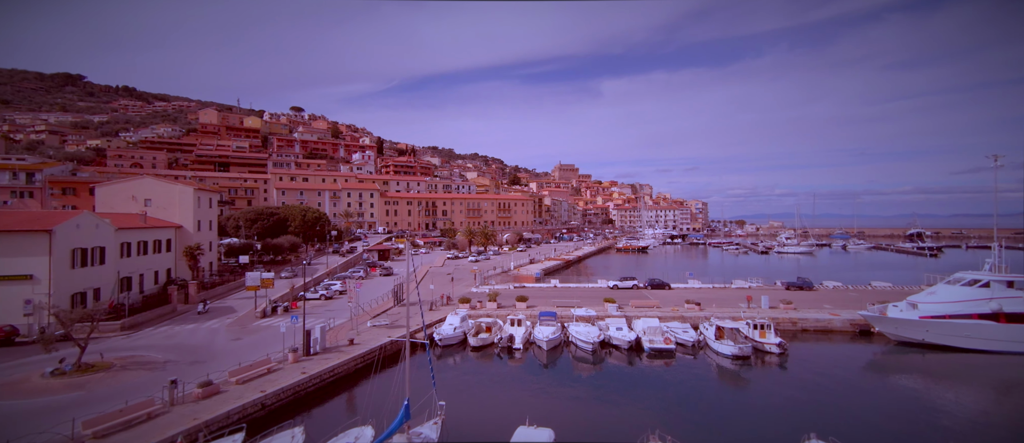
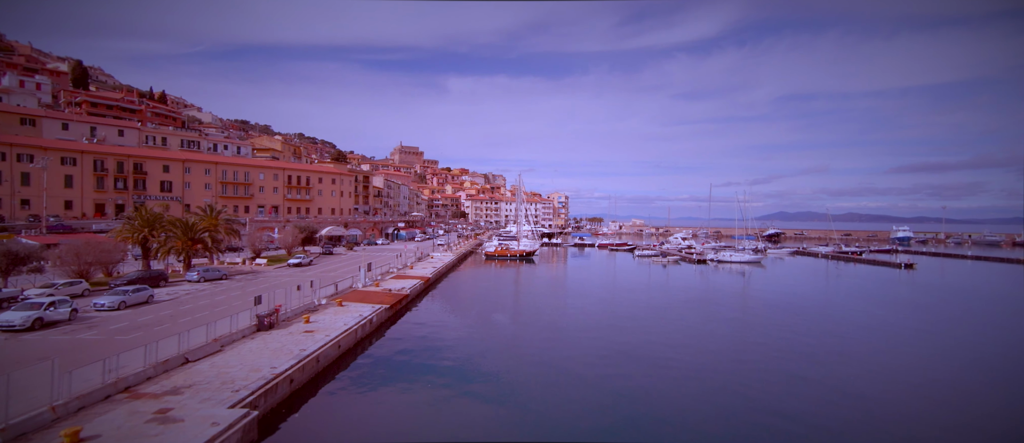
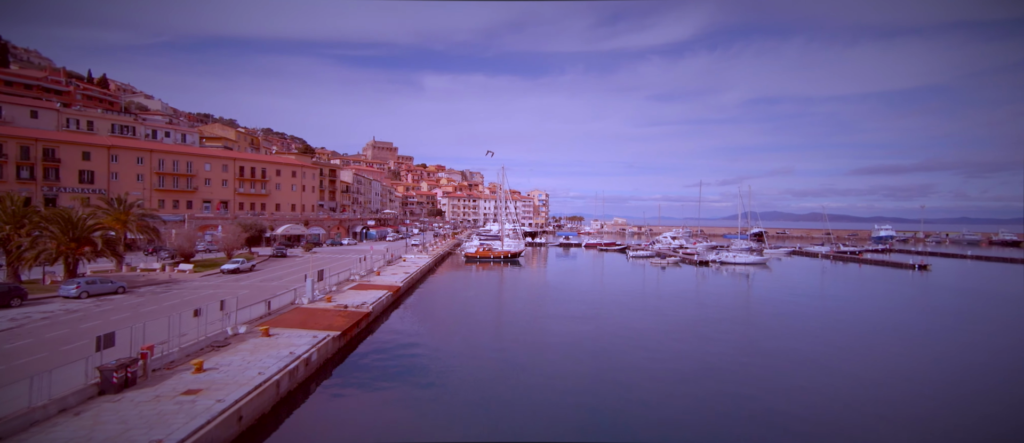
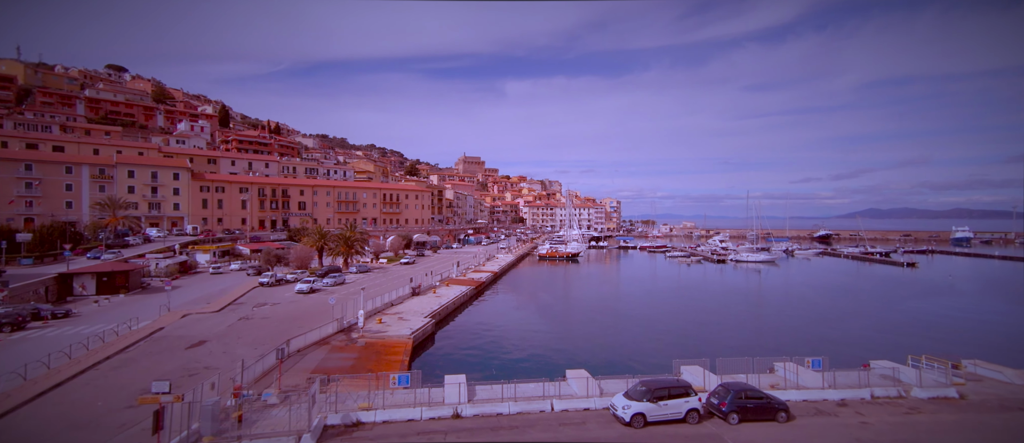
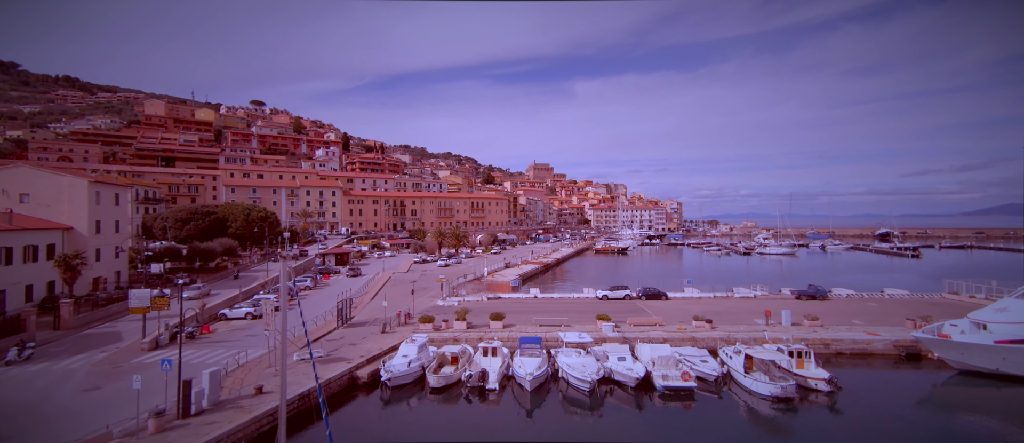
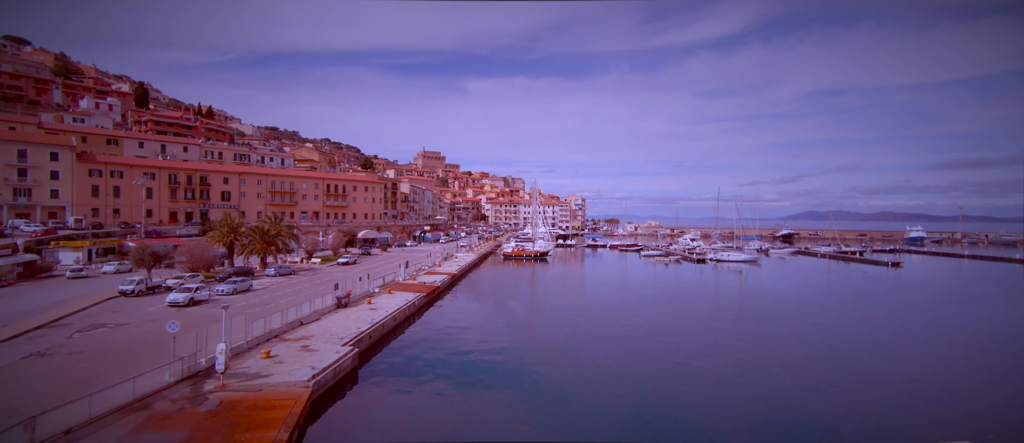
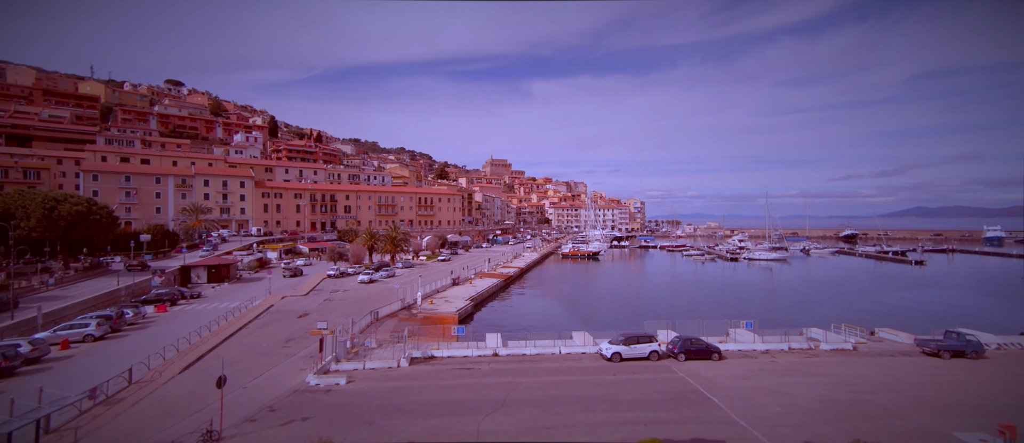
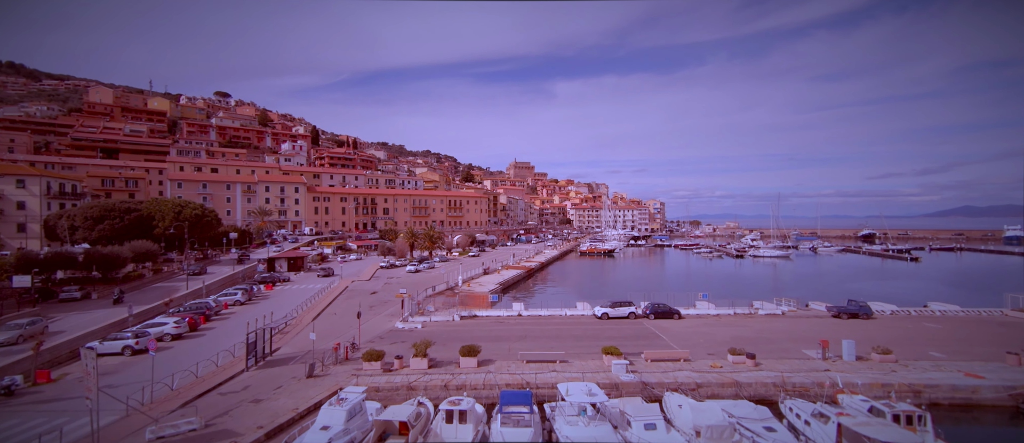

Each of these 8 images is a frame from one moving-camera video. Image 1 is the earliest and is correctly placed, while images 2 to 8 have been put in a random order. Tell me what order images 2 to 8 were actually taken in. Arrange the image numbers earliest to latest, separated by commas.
5, 8, 7, 4, 6, 2, 3
